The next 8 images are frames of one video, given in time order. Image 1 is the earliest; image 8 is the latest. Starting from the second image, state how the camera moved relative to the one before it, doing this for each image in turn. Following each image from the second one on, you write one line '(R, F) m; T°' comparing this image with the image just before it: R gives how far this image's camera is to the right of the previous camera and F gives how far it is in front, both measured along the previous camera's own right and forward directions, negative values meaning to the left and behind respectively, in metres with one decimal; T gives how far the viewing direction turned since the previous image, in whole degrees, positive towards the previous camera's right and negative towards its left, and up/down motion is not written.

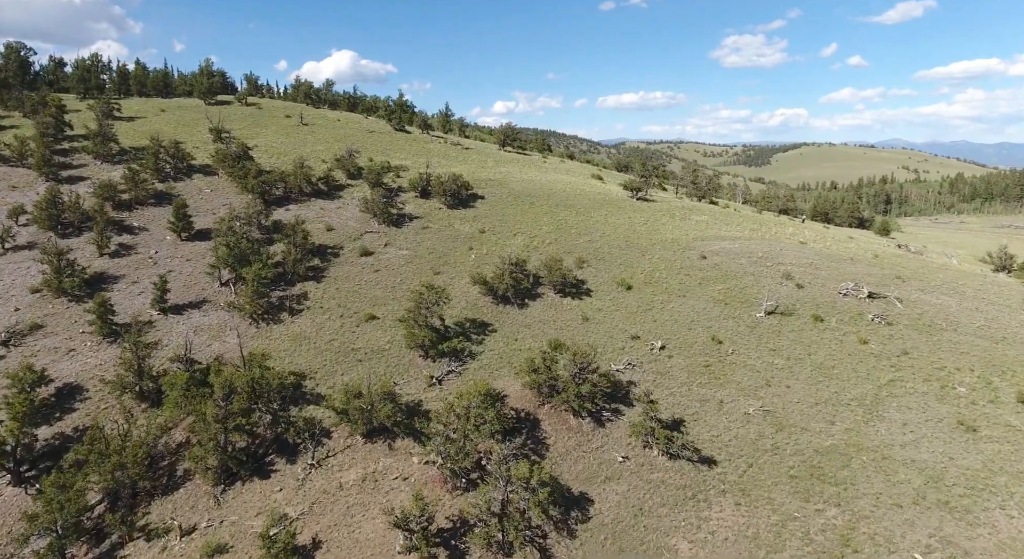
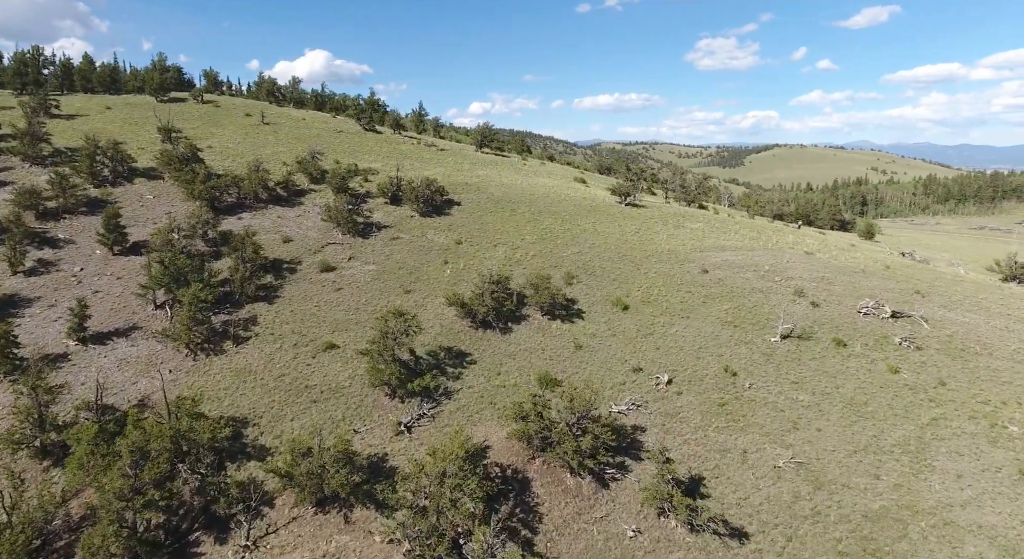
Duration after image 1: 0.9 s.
(-0.3, +6.7) m; +2°
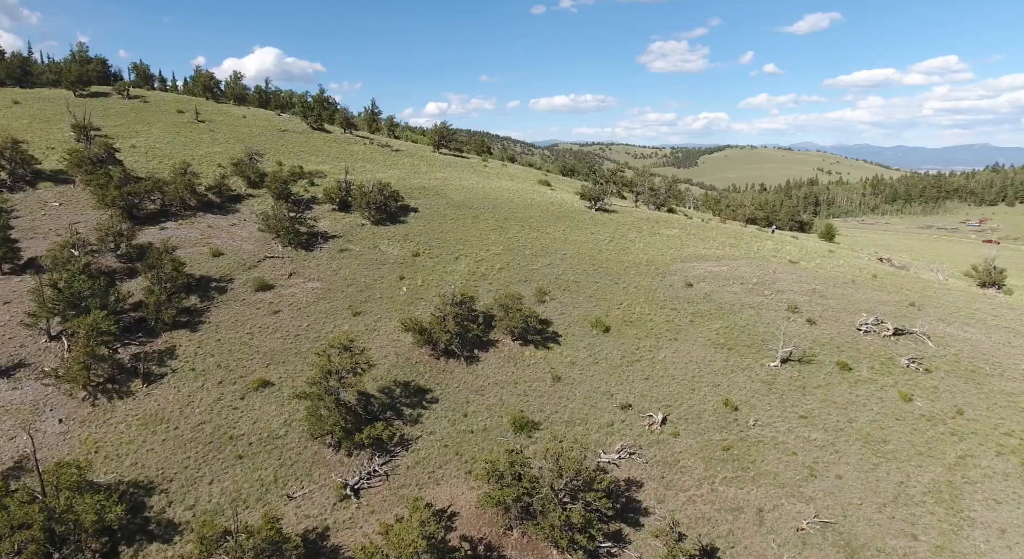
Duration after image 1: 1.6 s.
(-0.4, +6.1) m; +4°
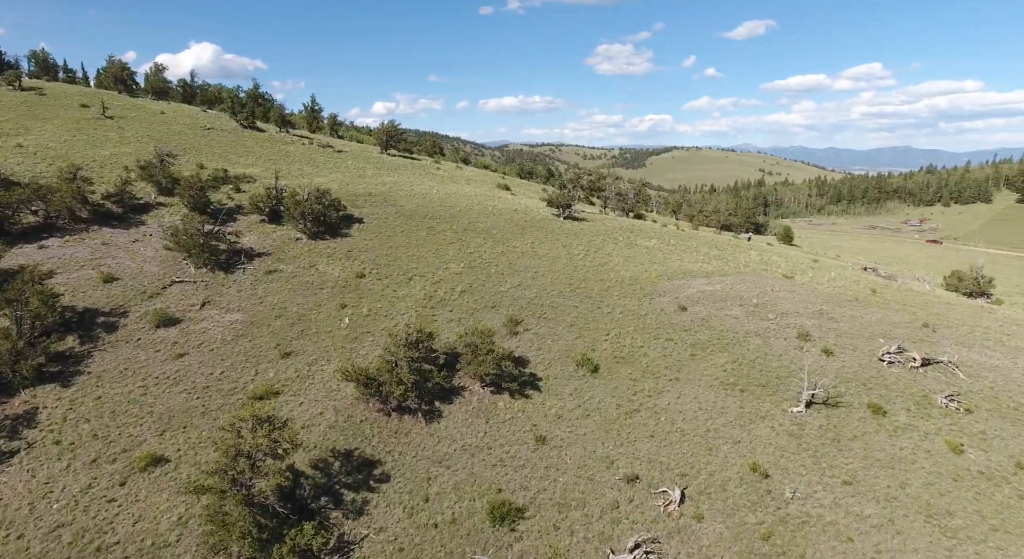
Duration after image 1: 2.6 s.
(-0.9, +8.0) m; +5°
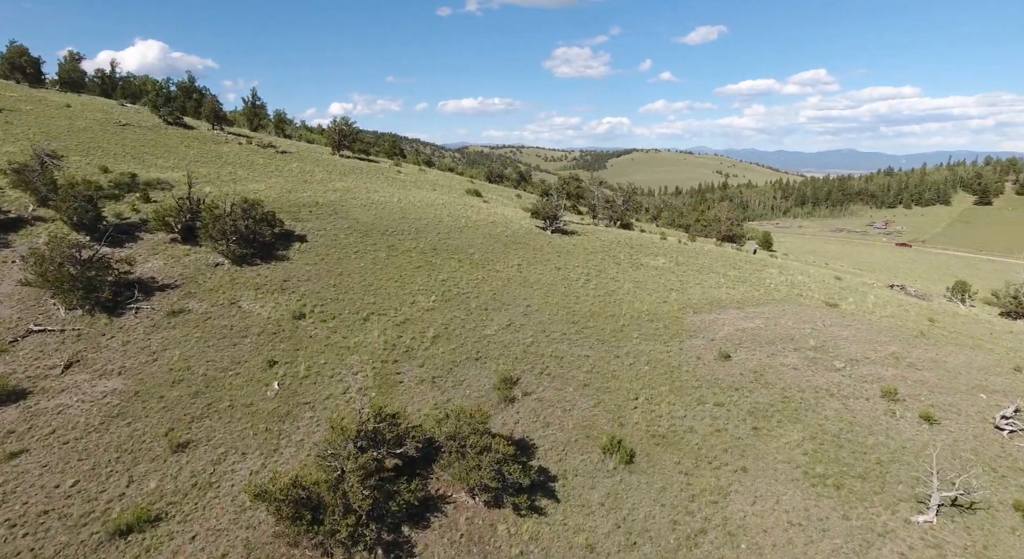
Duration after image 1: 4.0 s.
(-1.7, +10.8) m; +4°
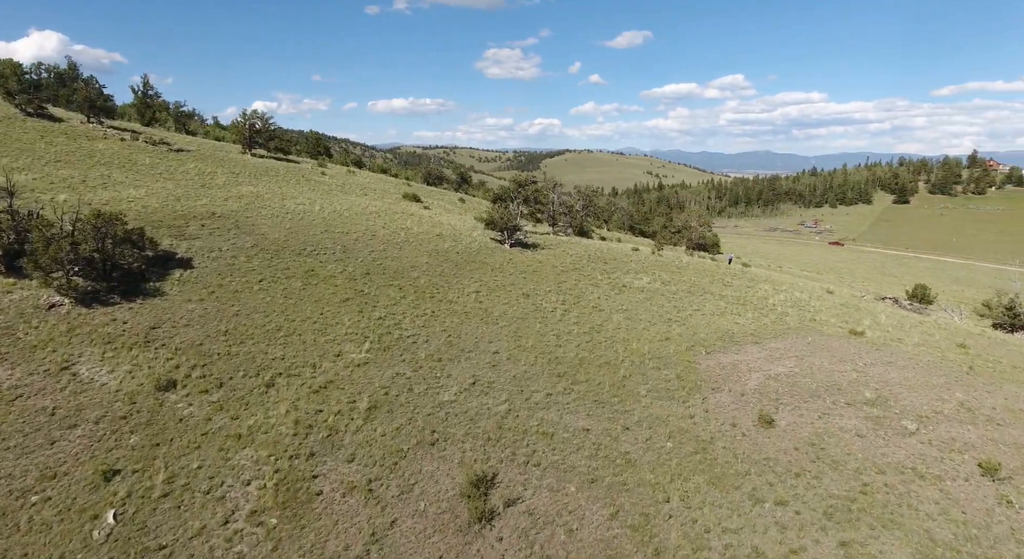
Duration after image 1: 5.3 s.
(-1.3, +9.8) m; +7°
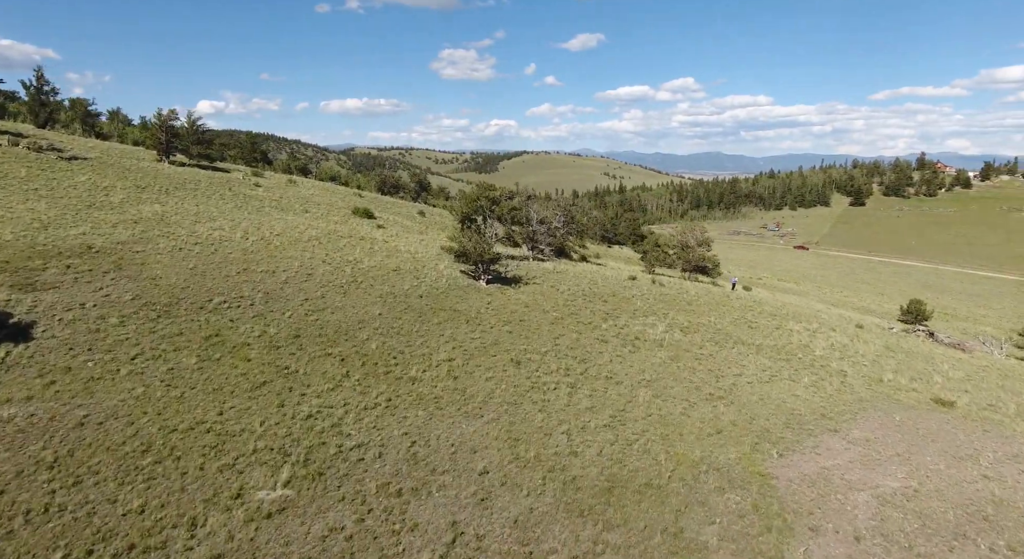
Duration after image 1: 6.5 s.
(-1.2, +9.7) m; +4°
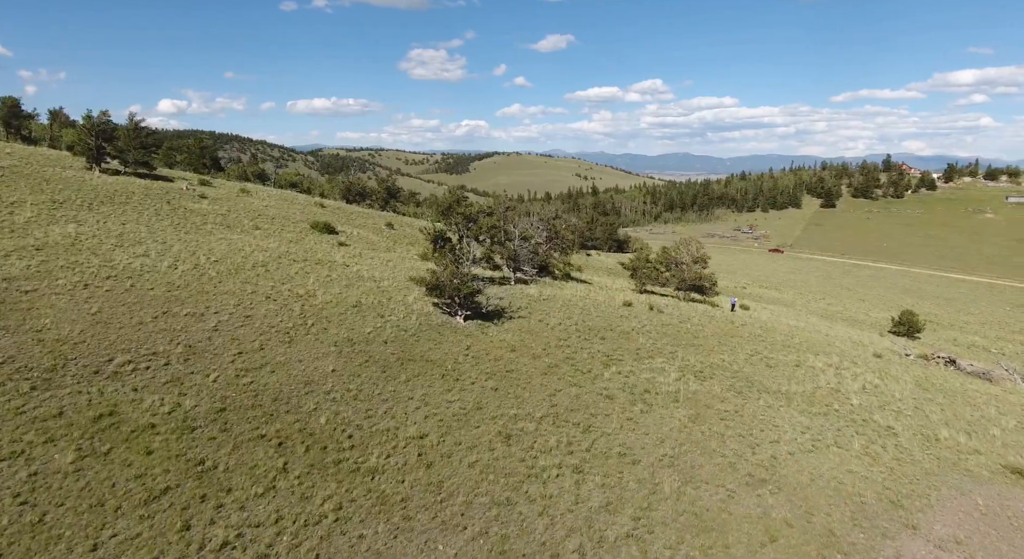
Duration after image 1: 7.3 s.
(-0.6, +5.8) m; +3°
